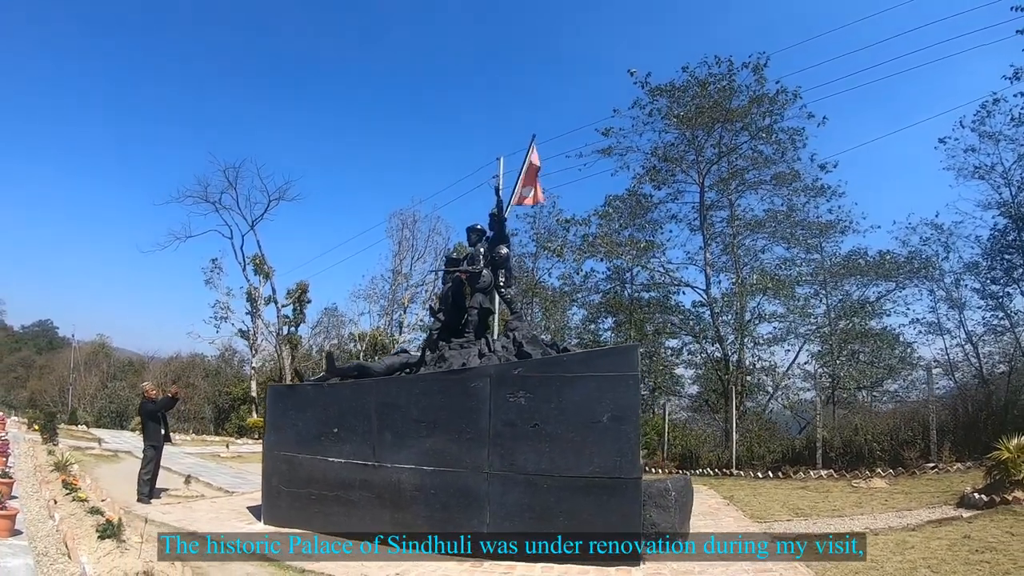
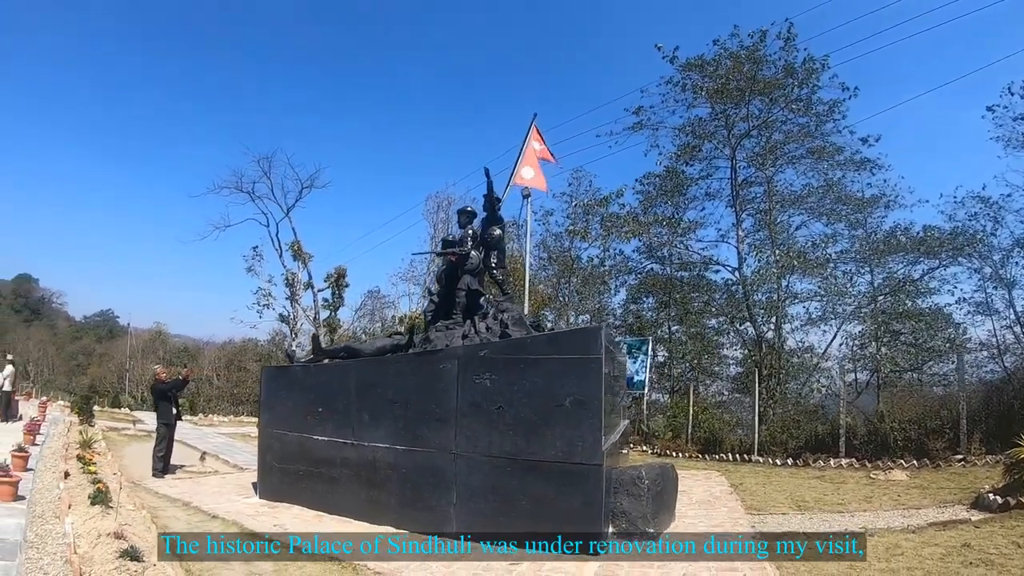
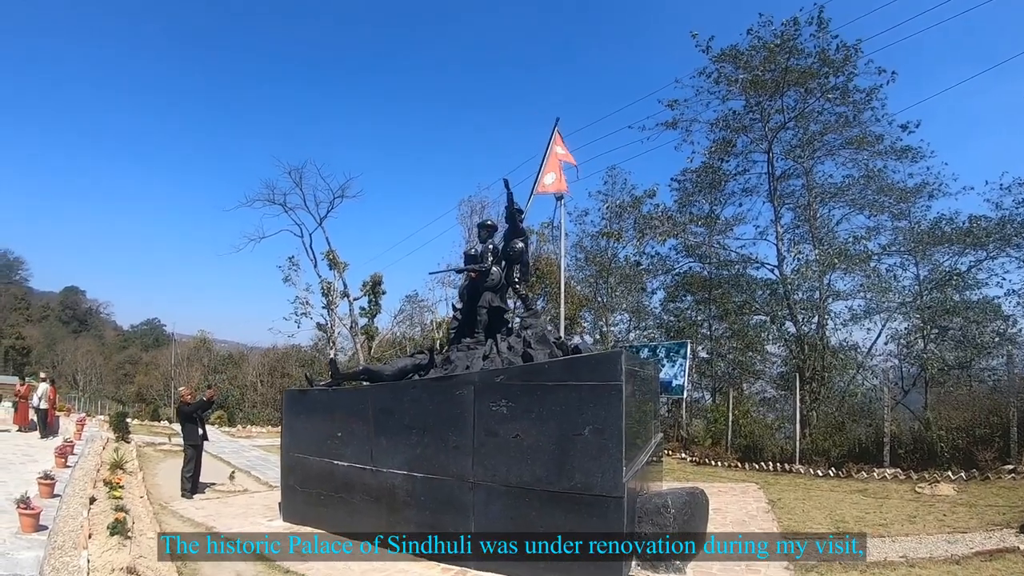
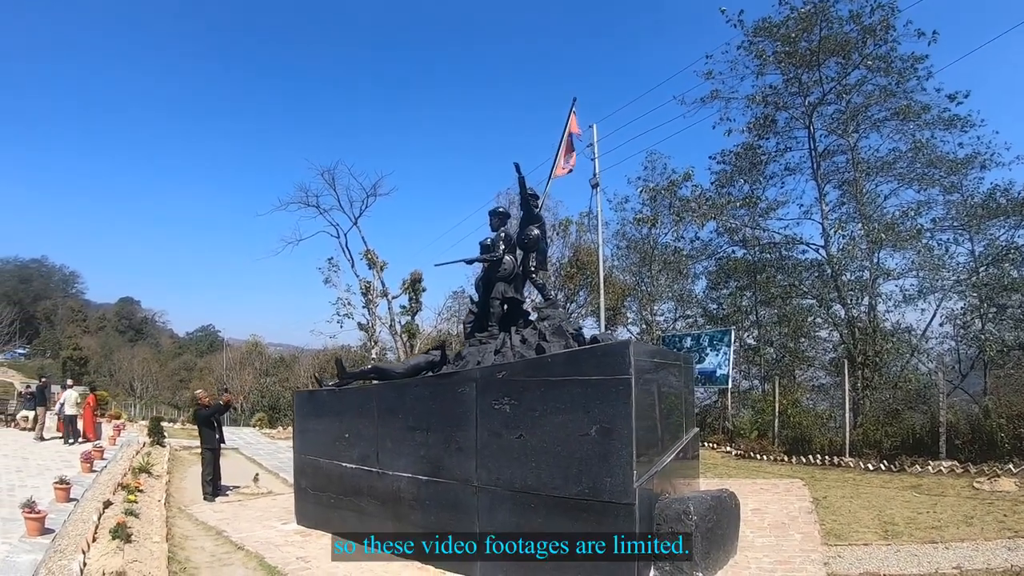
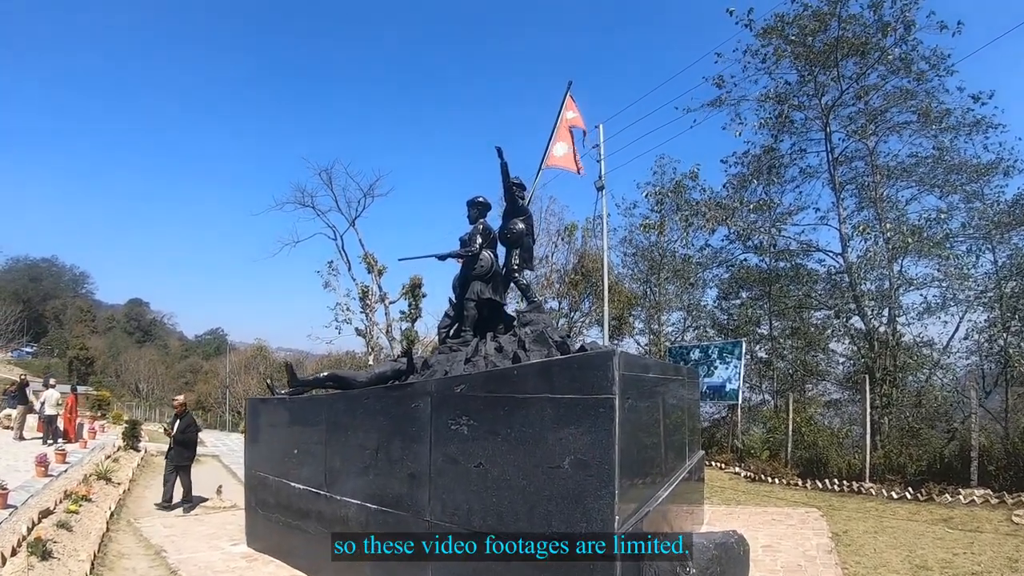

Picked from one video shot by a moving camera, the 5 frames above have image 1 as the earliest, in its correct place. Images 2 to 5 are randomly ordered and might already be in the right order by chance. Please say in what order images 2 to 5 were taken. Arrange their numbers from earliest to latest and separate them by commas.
2, 3, 4, 5
